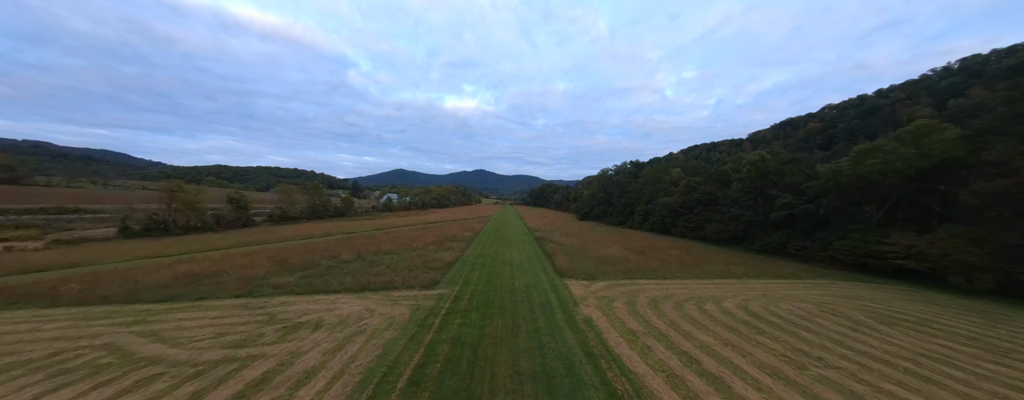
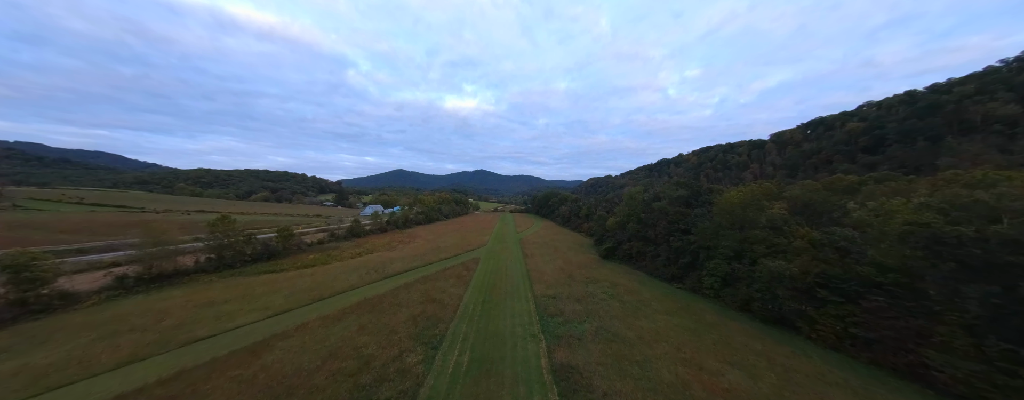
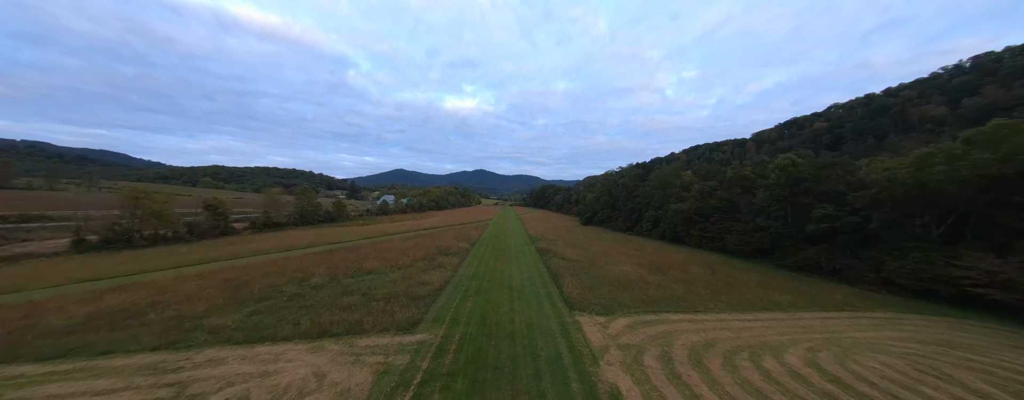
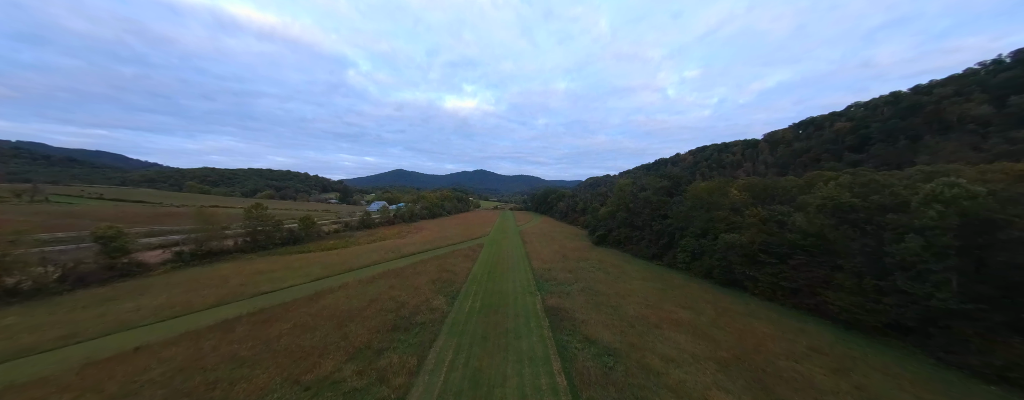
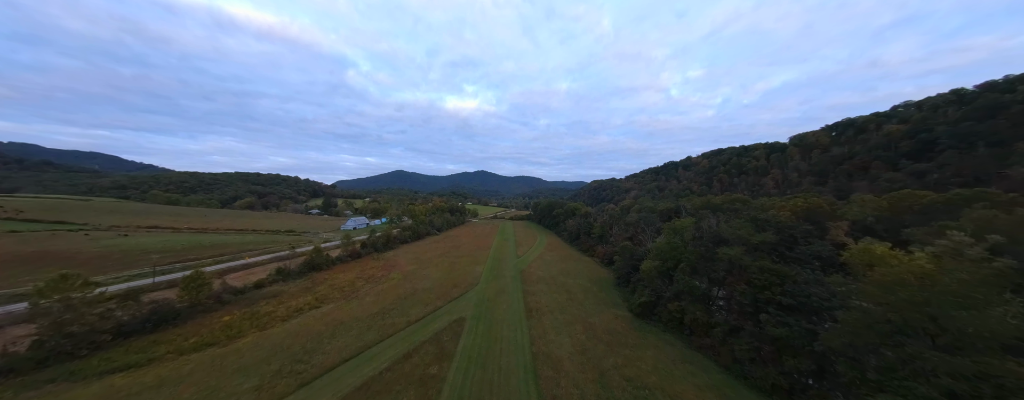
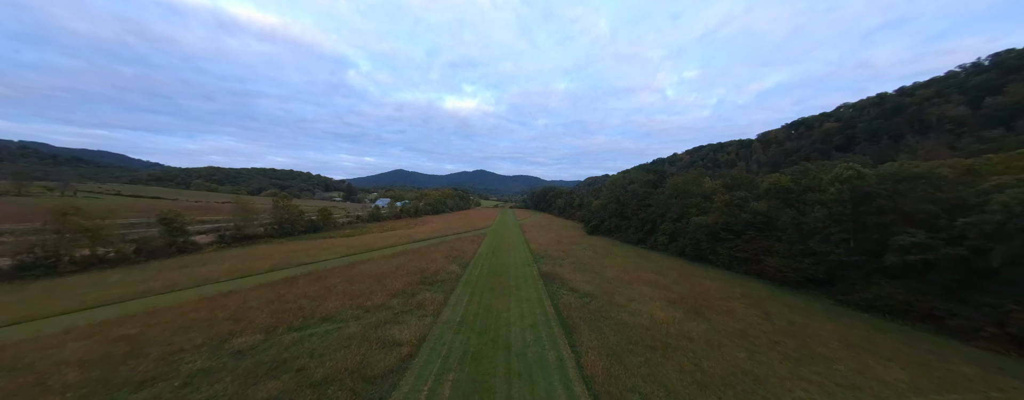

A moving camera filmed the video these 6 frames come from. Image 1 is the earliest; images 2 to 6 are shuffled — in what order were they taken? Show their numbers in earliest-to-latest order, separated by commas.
3, 6, 4, 2, 5
